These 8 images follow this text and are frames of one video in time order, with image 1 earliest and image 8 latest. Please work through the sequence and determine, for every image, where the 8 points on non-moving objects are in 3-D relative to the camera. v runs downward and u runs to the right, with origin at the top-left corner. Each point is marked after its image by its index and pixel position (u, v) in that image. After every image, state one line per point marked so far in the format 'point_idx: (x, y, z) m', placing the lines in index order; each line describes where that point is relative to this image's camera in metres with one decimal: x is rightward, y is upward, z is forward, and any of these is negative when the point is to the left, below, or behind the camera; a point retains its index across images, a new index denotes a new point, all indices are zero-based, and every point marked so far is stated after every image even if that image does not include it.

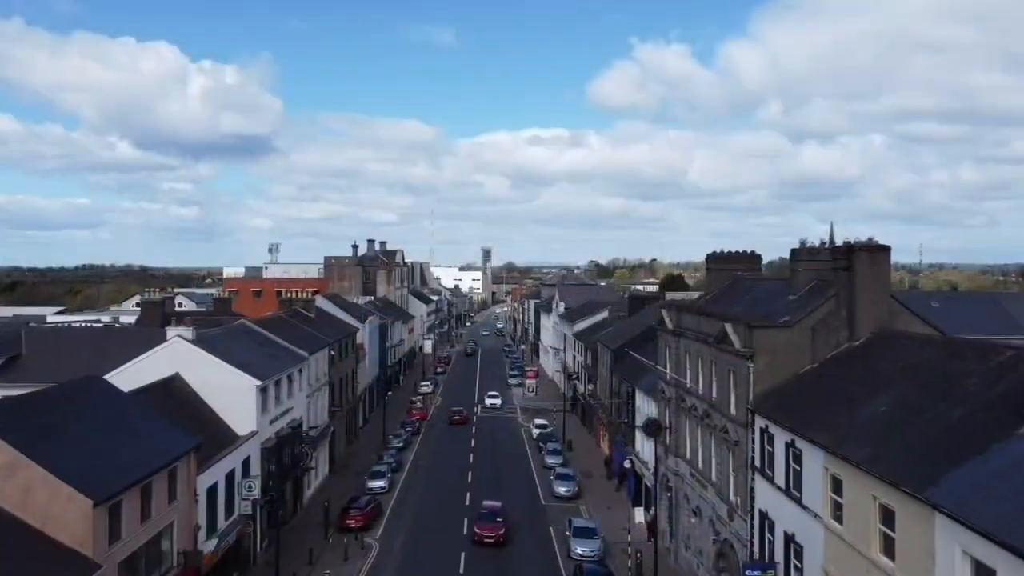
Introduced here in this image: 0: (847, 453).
0: (+6.2, -3.1, +15.4) m
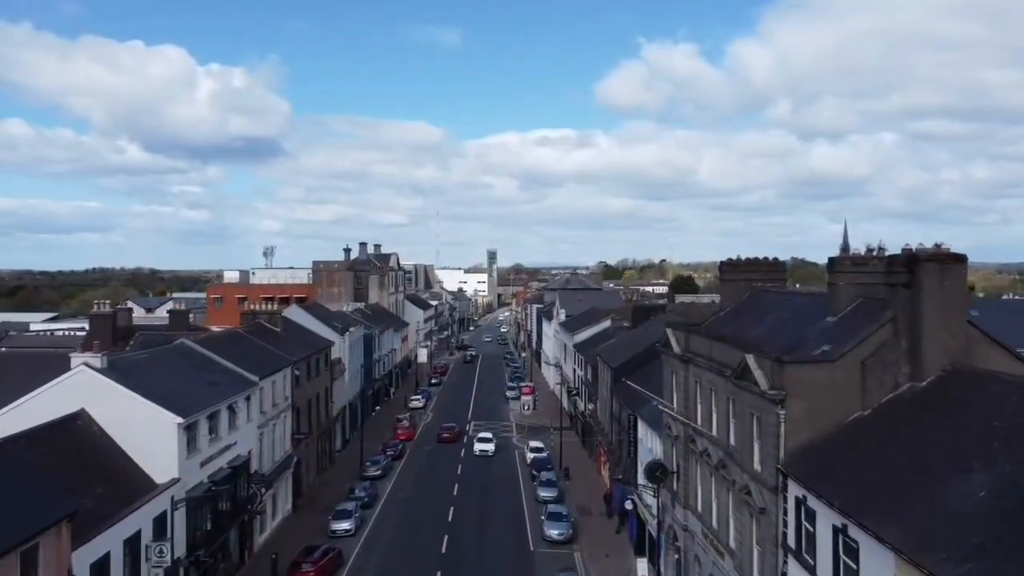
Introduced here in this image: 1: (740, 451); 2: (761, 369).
0: (+5.3, -3.5, +10.4) m
1: (+5.0, -3.6, +18.3) m
2: (+5.0, -1.6, +16.7) m
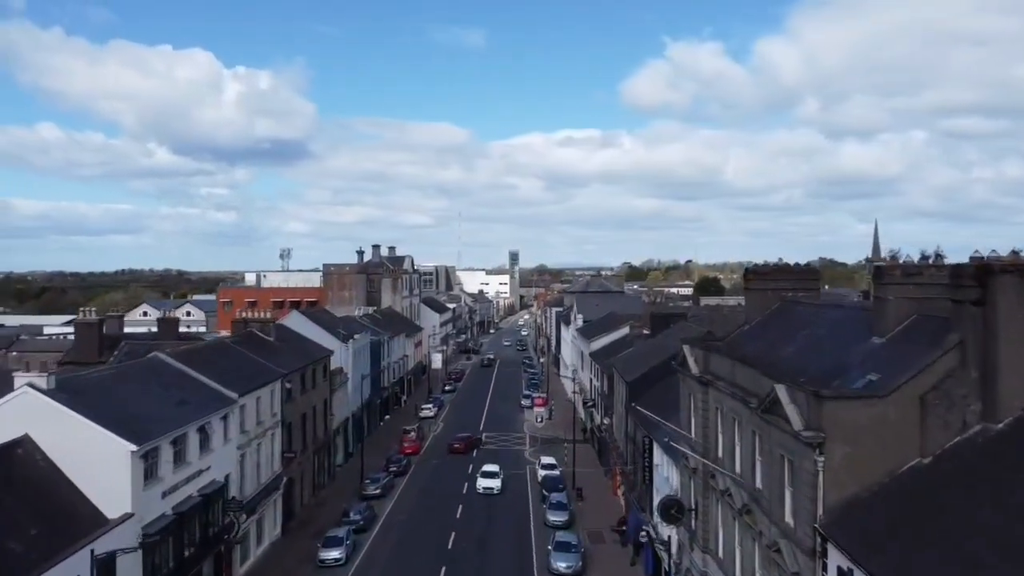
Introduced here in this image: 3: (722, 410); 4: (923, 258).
0: (+4.7, -3.7, +7.4) m
1: (+4.7, -3.8, +15.3) m
2: (+4.7, -1.9, +13.7) m
3: (+4.8, -2.8, +18.9) m
4: (+7.5, +0.5, +15.2) m
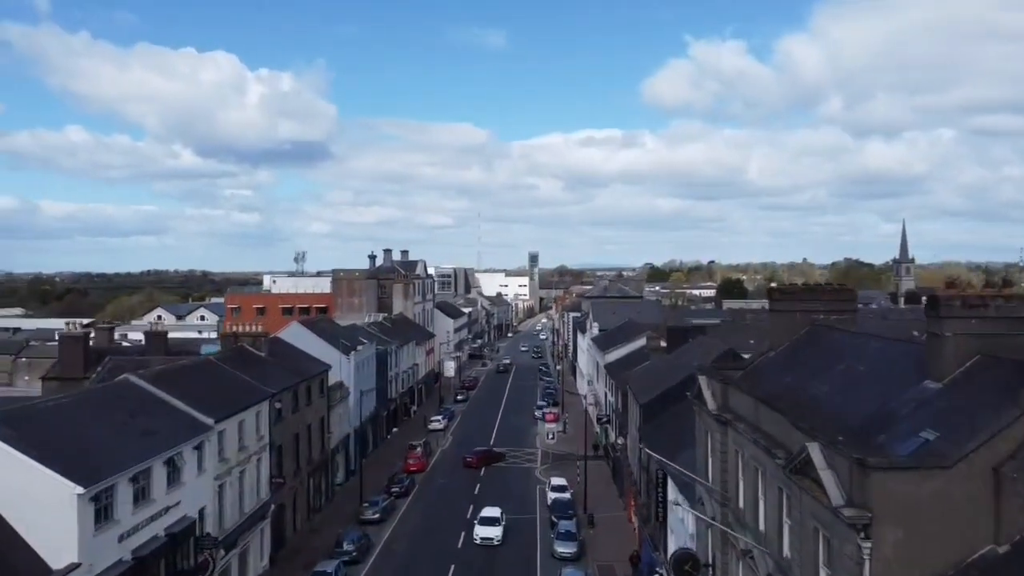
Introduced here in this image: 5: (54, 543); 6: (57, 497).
0: (+4.2, -4.2, +4.8) m
1: (+4.4, -4.4, +12.7) m
2: (+4.3, -2.4, +11.1) m
3: (+4.5, -3.3, +16.3) m
4: (+7.1, 0.0, +12.5) m
5: (-10.3, -5.8, +18.8) m
6: (-10.2, -4.7, +18.7) m
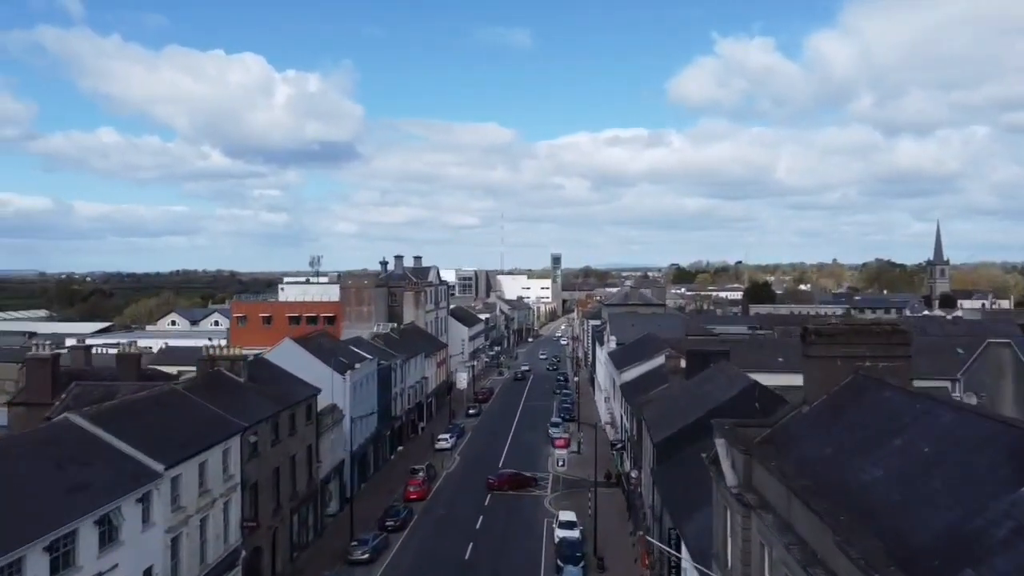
0: (+3.3, -5.1, +1.3) m
1: (+3.7, -5.2, +9.1) m
2: (+3.5, -3.2, +7.5) m
3: (+3.9, -4.1, +12.7) m
4: (+6.4, -0.8, +8.8) m
5: (-10.8, -6.5, +15.7) m
6: (-10.7, -5.5, +15.6) m
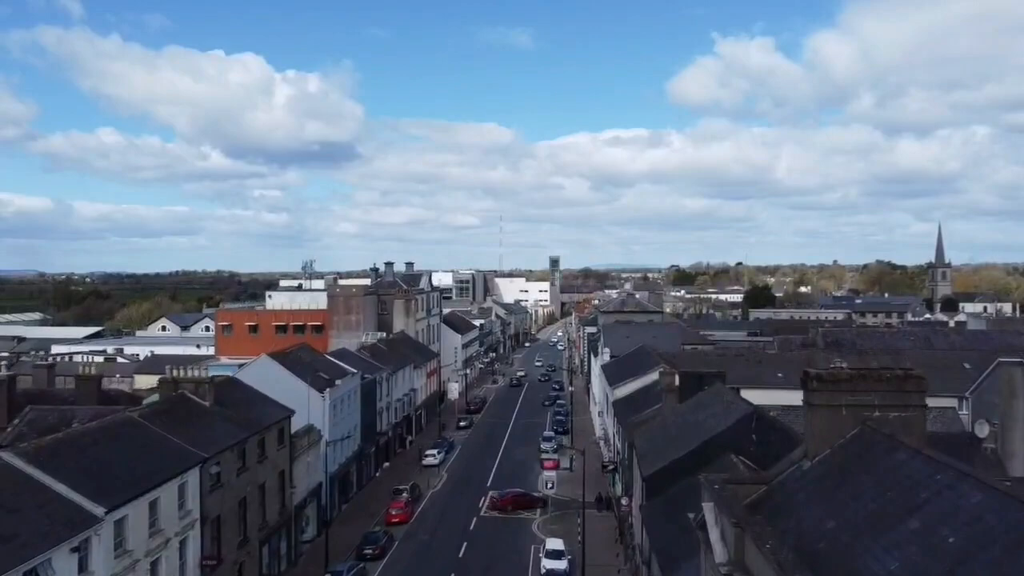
0: (+2.6, -5.7, -0.7) m
1: (+3.0, -5.8, +7.2) m
2: (+2.9, -3.9, +5.6) m
3: (+3.3, -4.8, +10.8) m
4: (+5.8, -1.5, +6.9) m
5: (-11.5, -7.2, +13.7) m
6: (-11.4, -6.2, +13.6) m
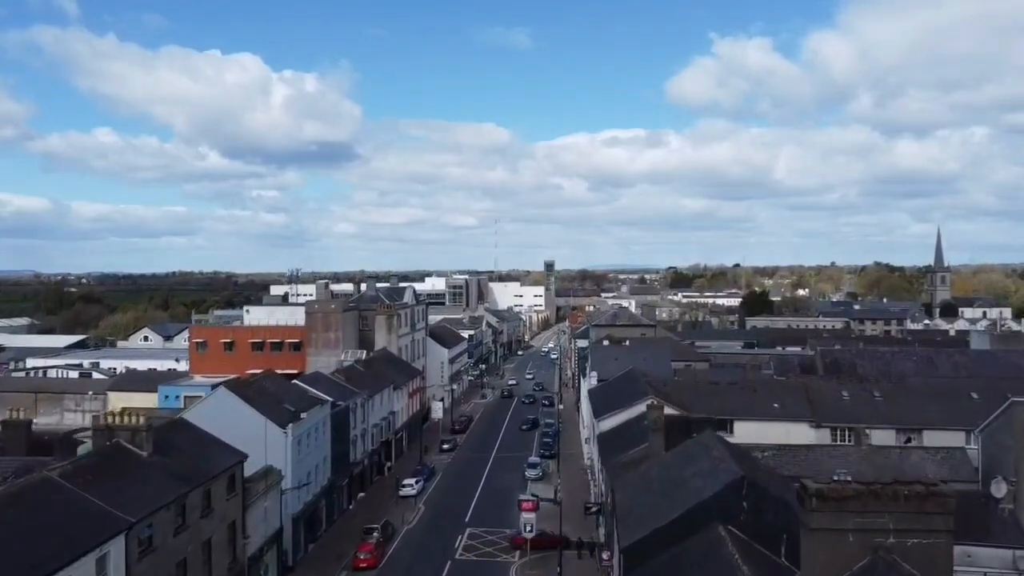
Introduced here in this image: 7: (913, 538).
0: (+1.5, -7.1, -3.5) m
1: (+1.9, -7.2, +4.3) m
2: (+1.8, -5.2, +2.7) m
3: (+2.2, -6.1, +7.9) m
4: (+4.7, -2.8, +4.0) m
5: (-12.6, -8.6, +10.8) m
6: (-12.5, -7.5, +10.7) m
7: (+5.8, -3.5, +11.6) m
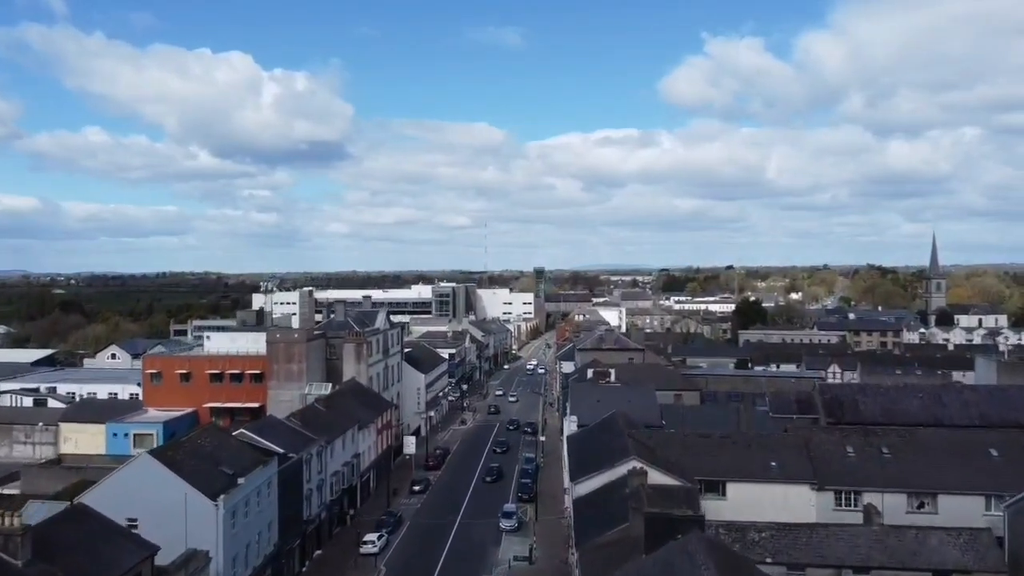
0: (+0.4, -9.2, -8.2) m
1: (+0.7, -9.3, -0.3) m
2: (+0.6, -7.4, -1.9) m
3: (+0.9, -8.3, +3.3) m
4: (+3.4, -5.0, -0.6) m
5: (-13.9, -10.7, +6.0) m
6: (-13.8, -9.7, +6.0) m
7: (+4.5, -5.6, +6.9) m
